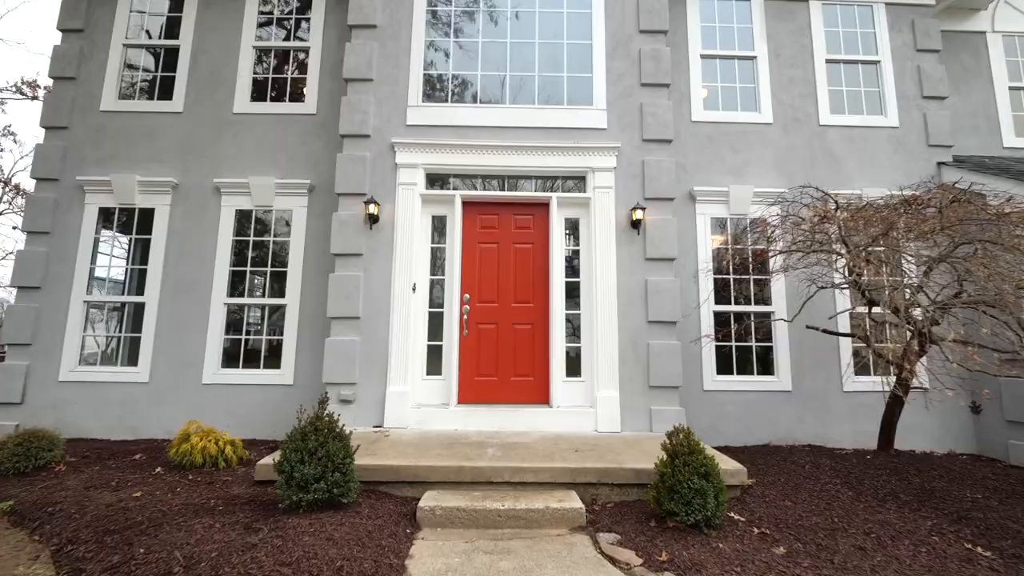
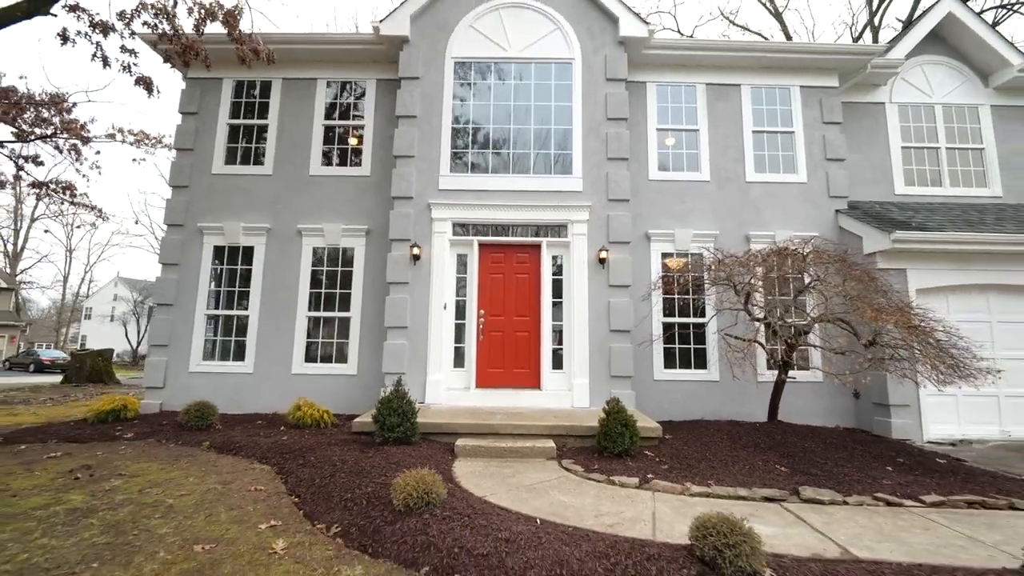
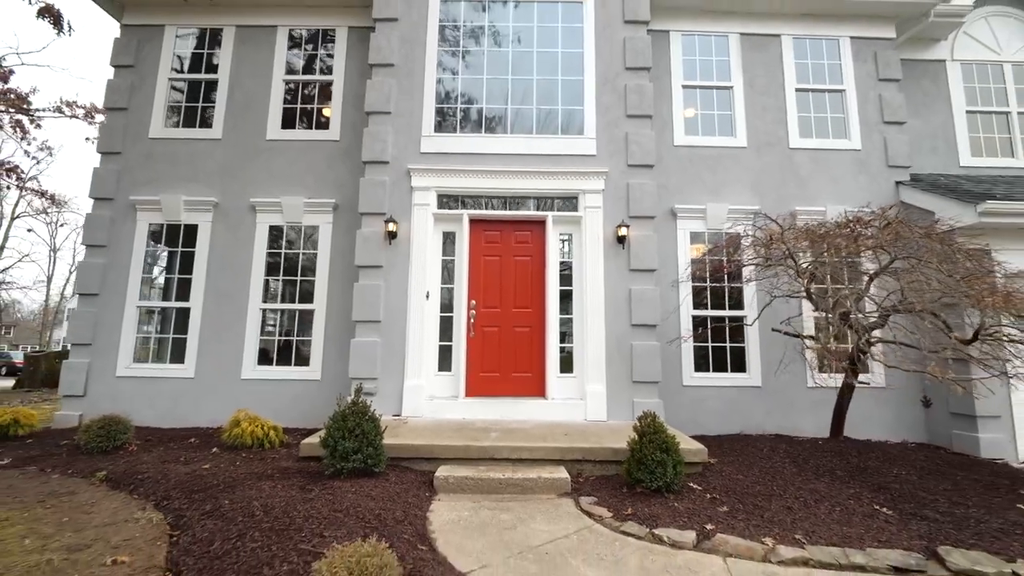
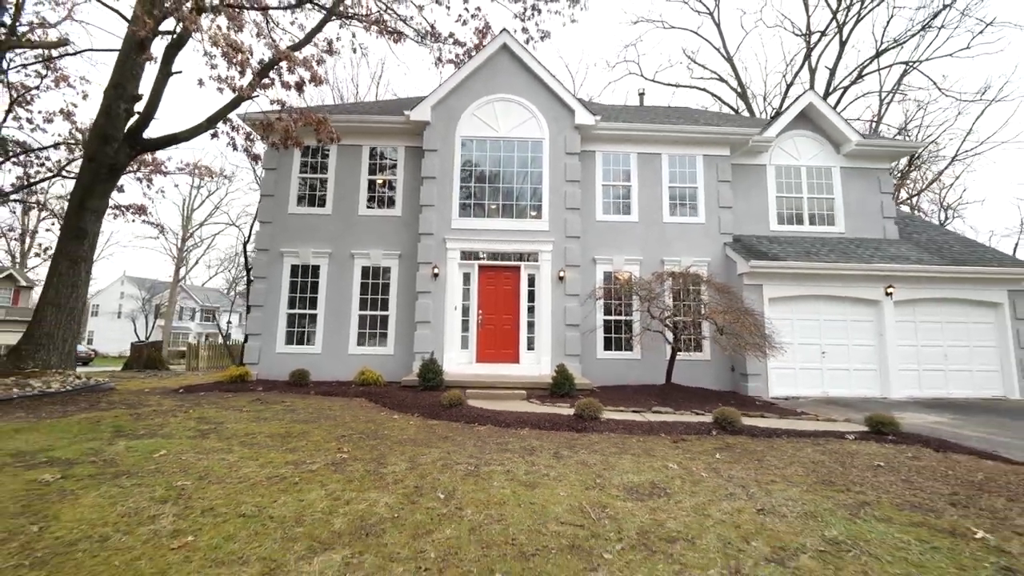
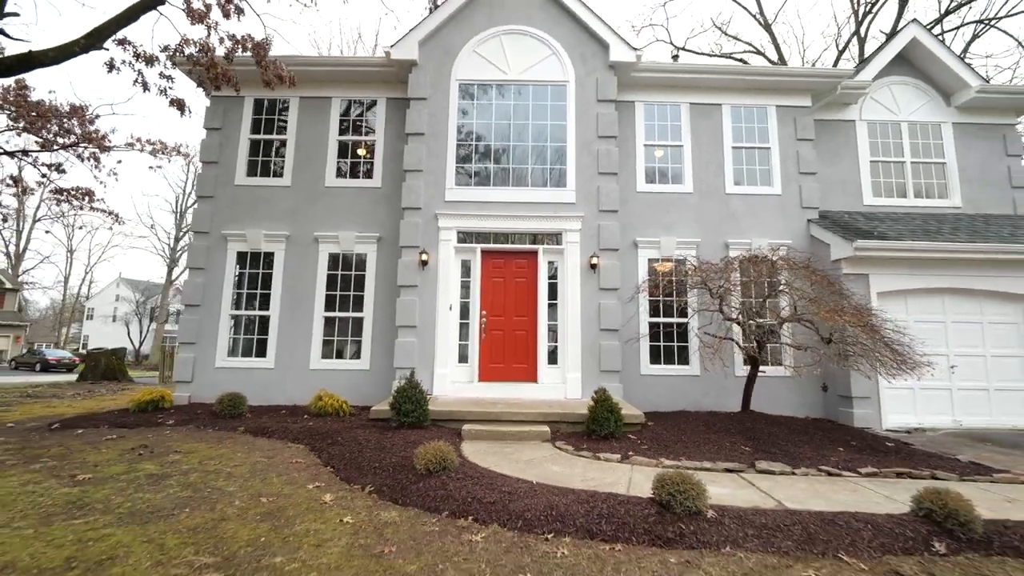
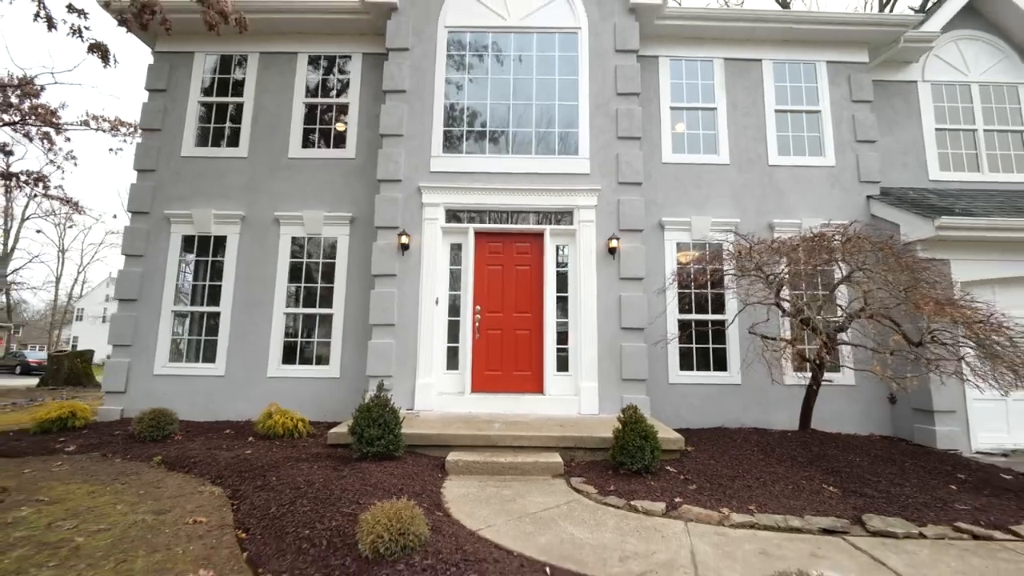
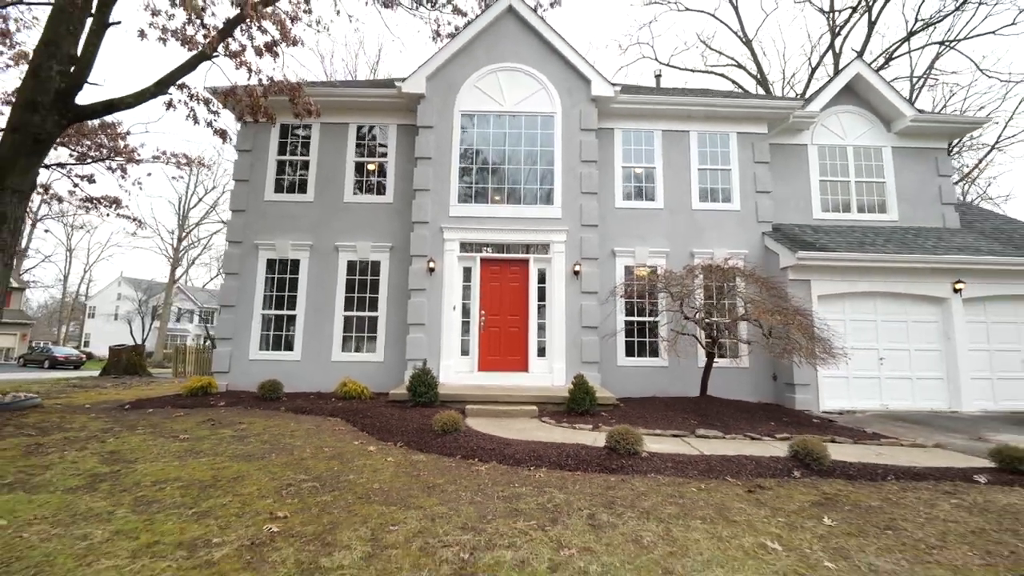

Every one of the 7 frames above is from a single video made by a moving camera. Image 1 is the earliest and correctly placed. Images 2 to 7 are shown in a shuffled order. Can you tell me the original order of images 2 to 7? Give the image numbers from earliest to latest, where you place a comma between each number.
3, 6, 2, 5, 7, 4
